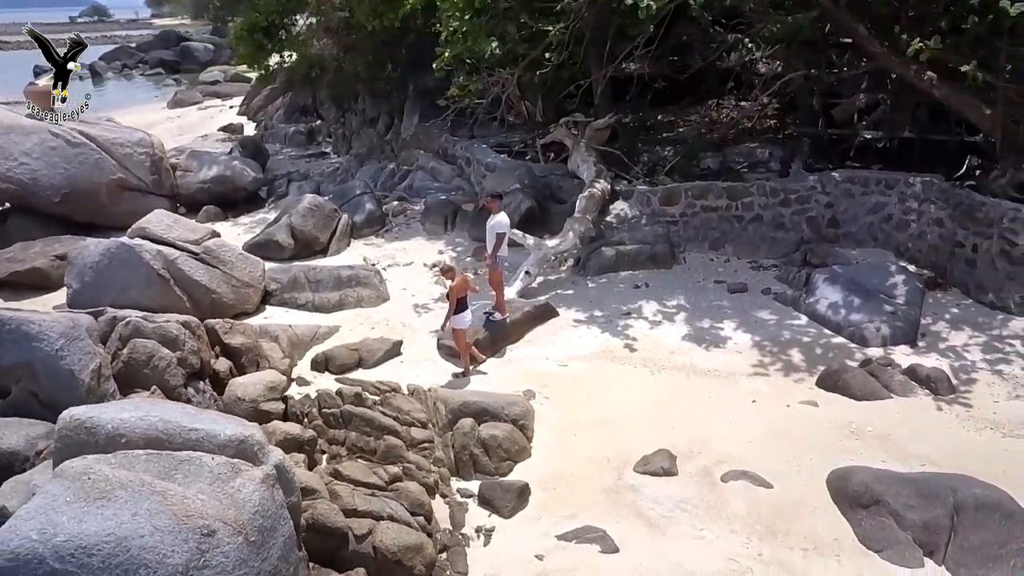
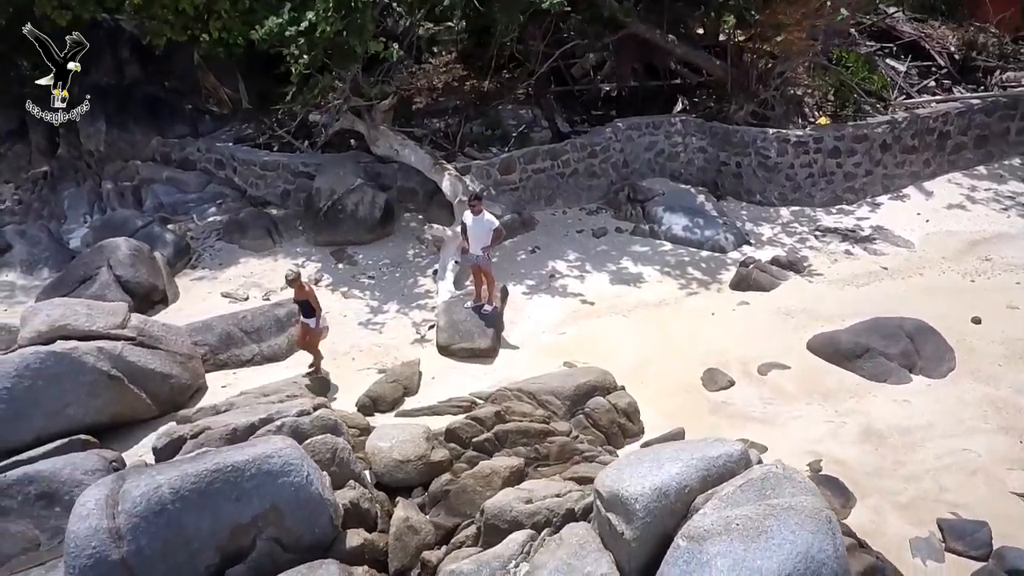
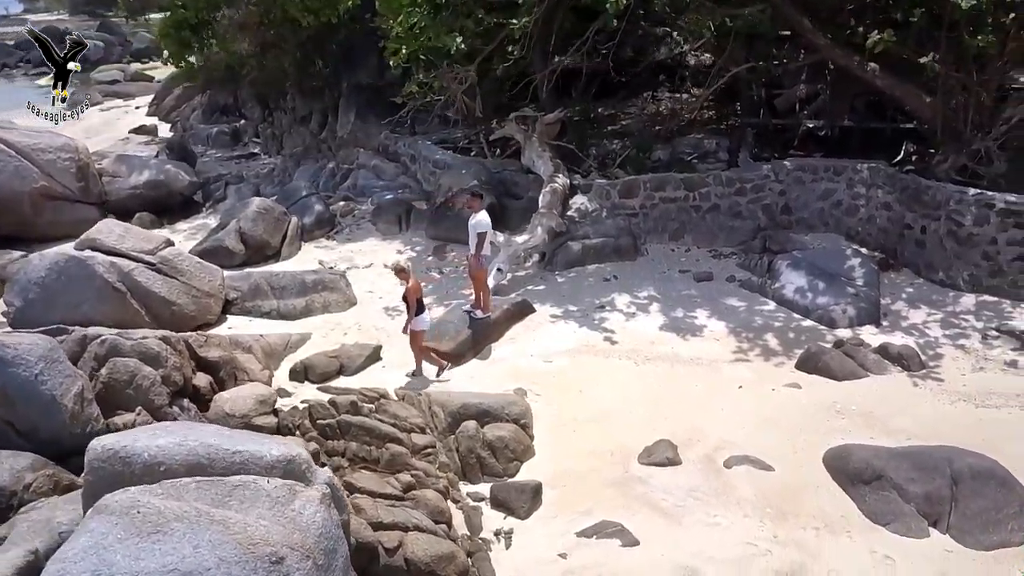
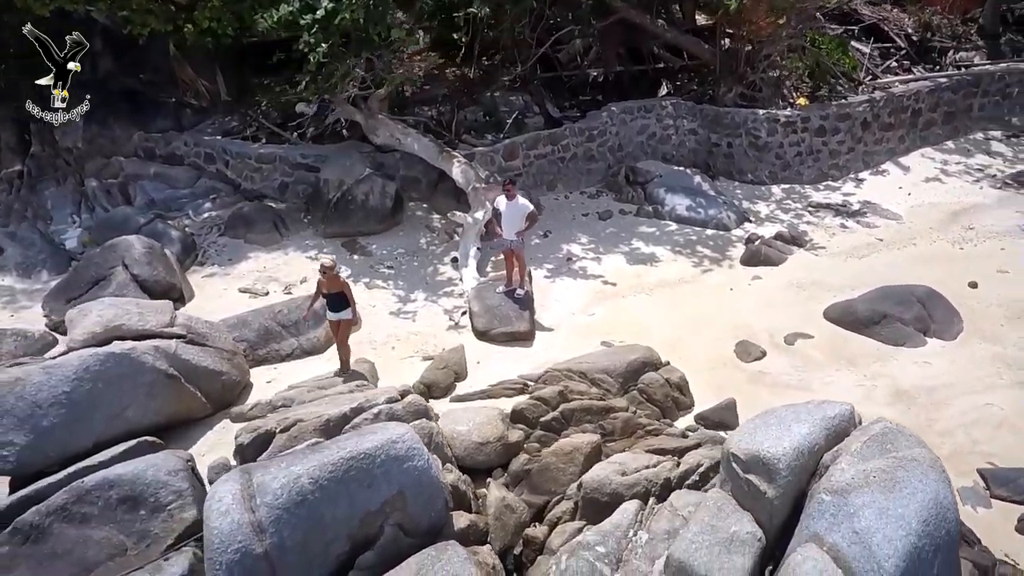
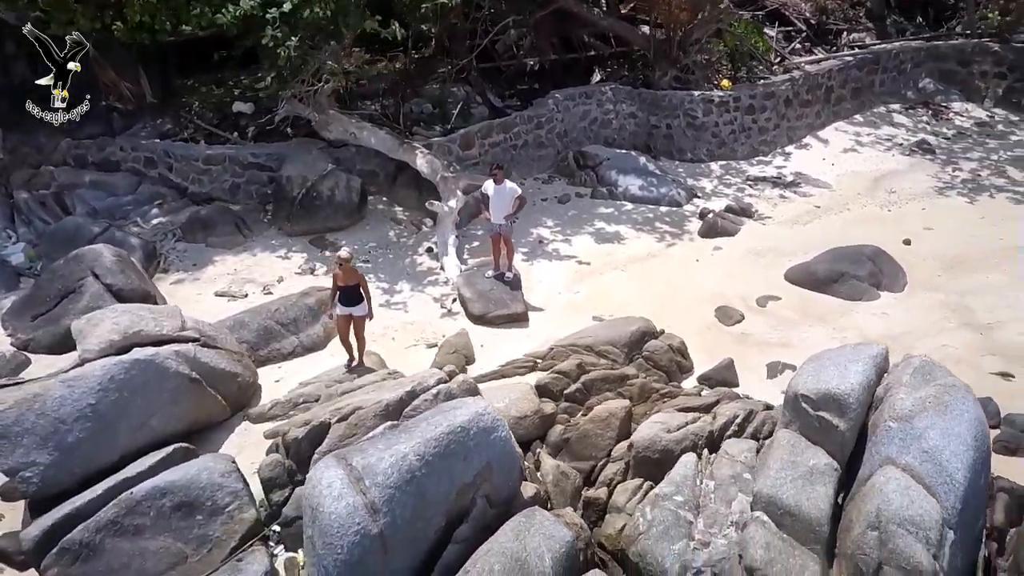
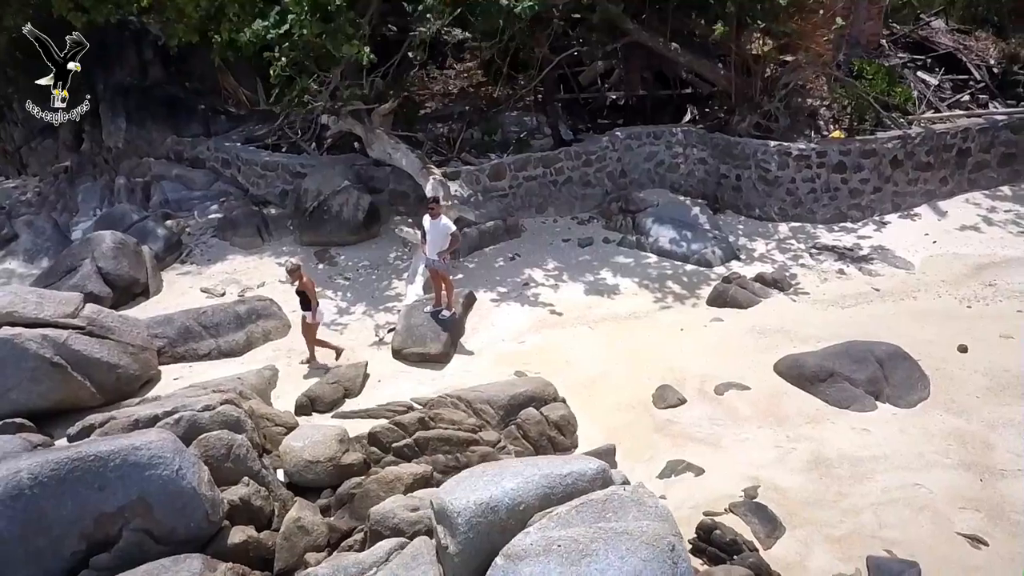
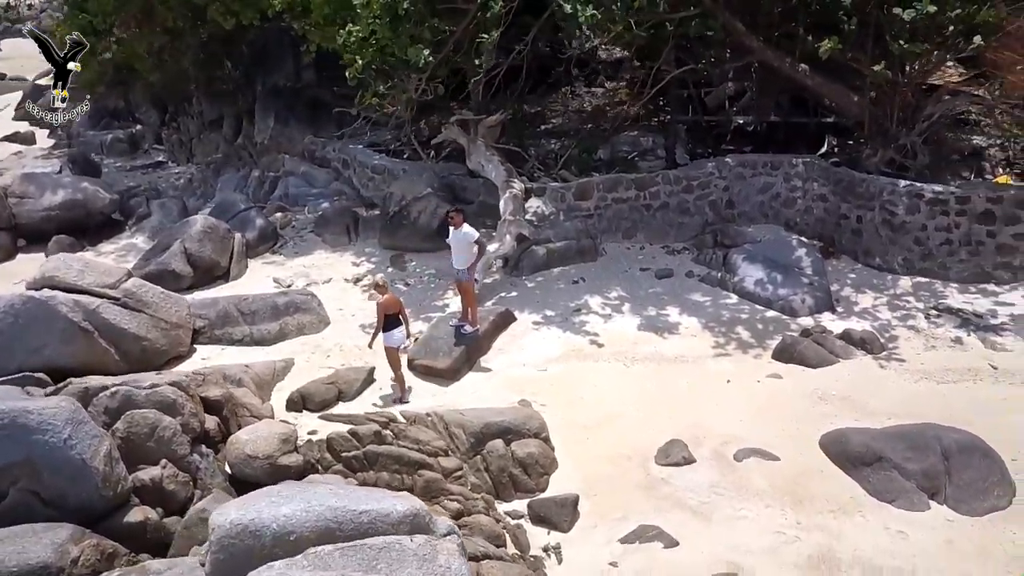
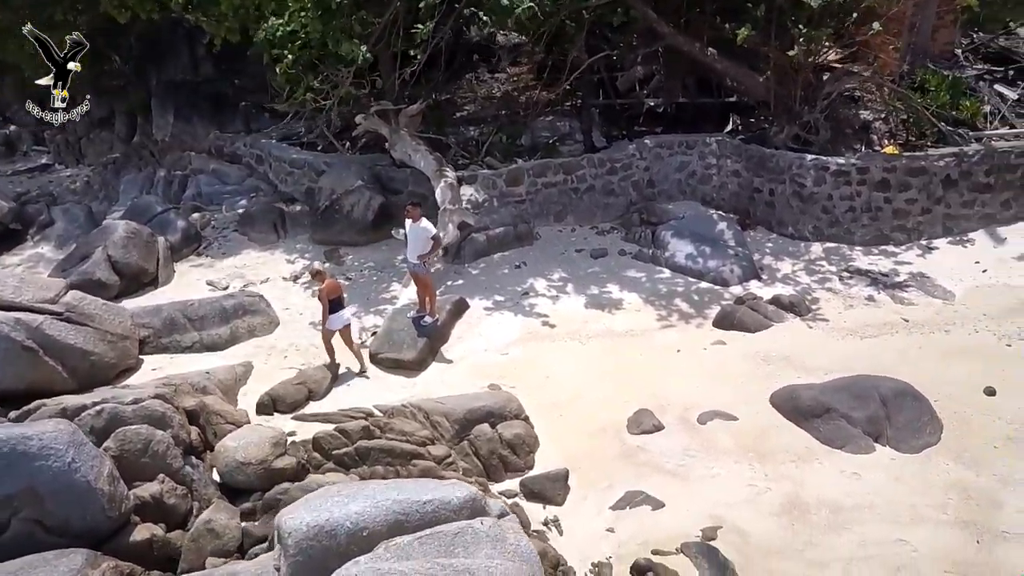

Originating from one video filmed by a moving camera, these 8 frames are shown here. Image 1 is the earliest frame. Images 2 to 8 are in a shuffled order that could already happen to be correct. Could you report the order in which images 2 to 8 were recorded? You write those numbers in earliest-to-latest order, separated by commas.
3, 7, 8, 6, 2, 4, 5
